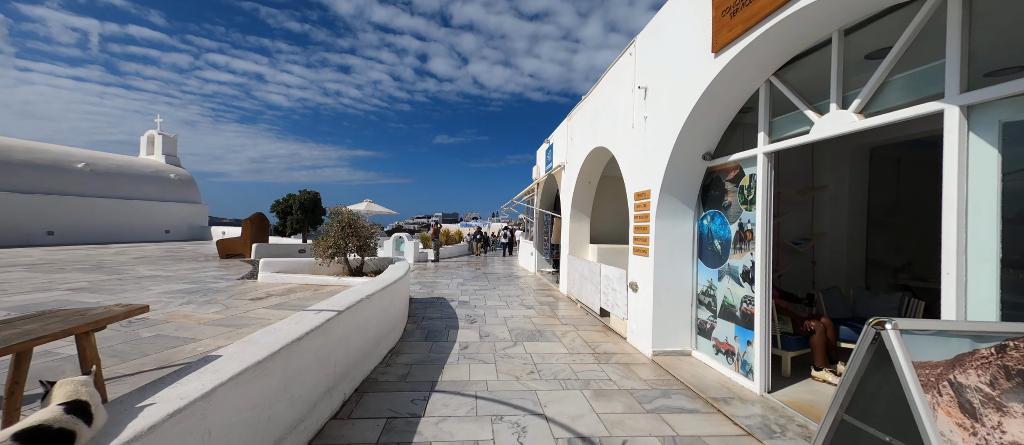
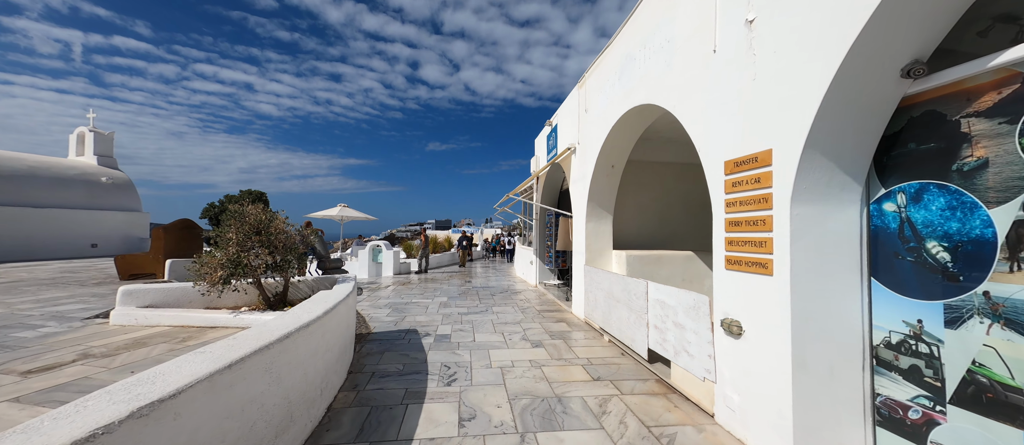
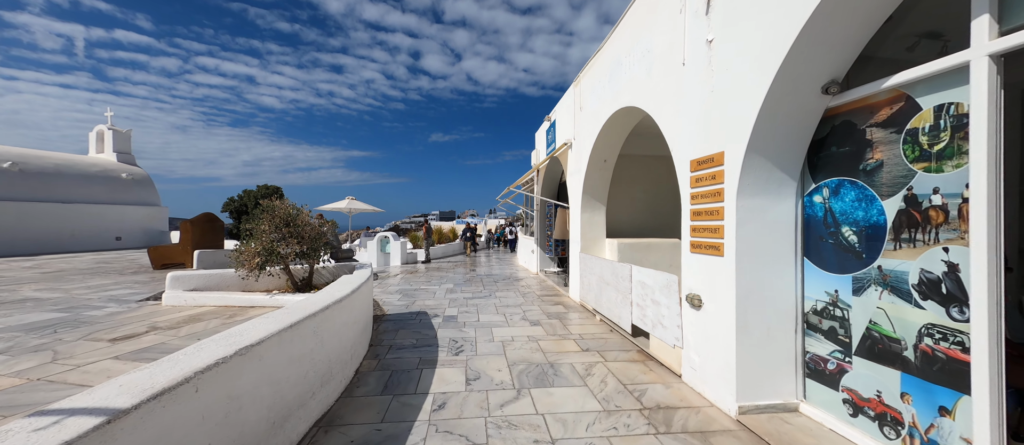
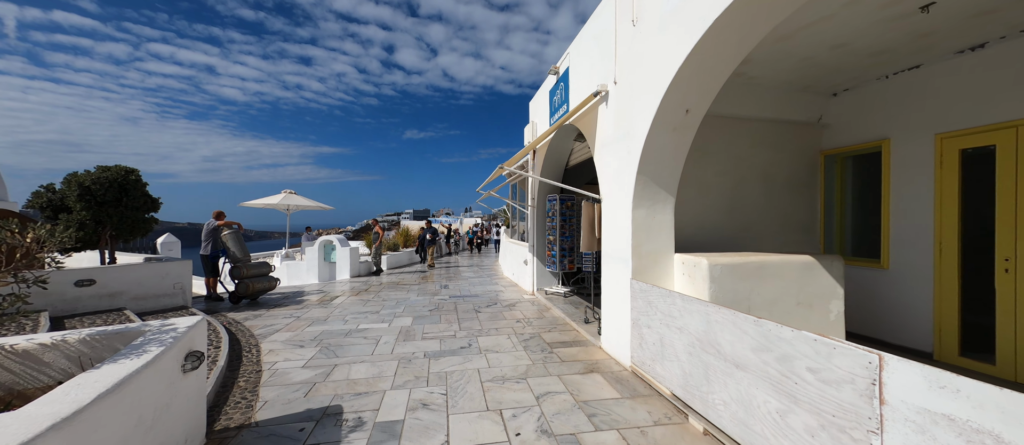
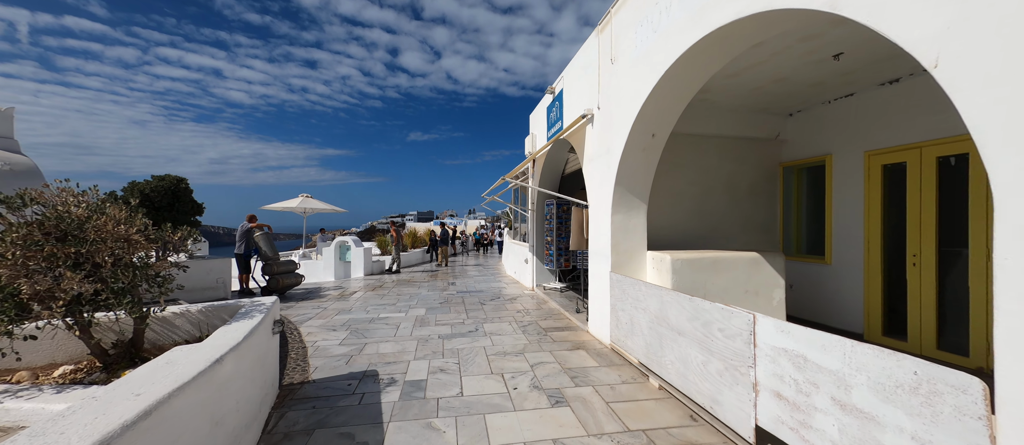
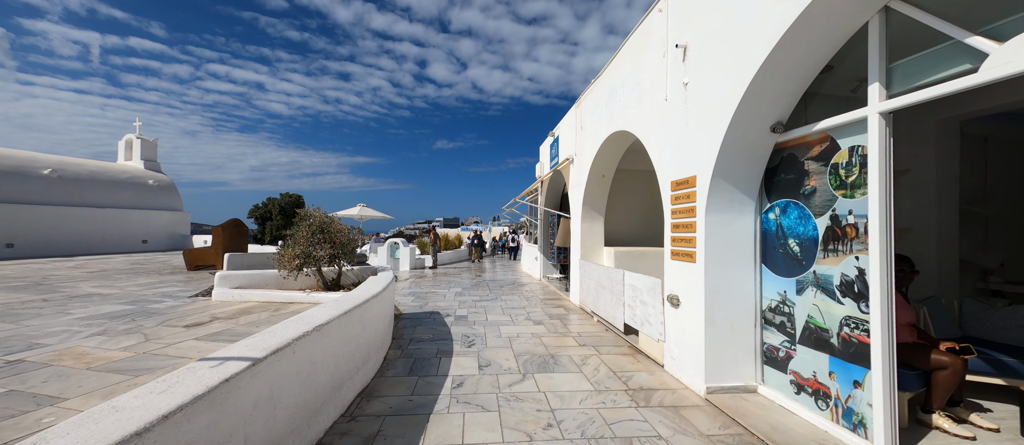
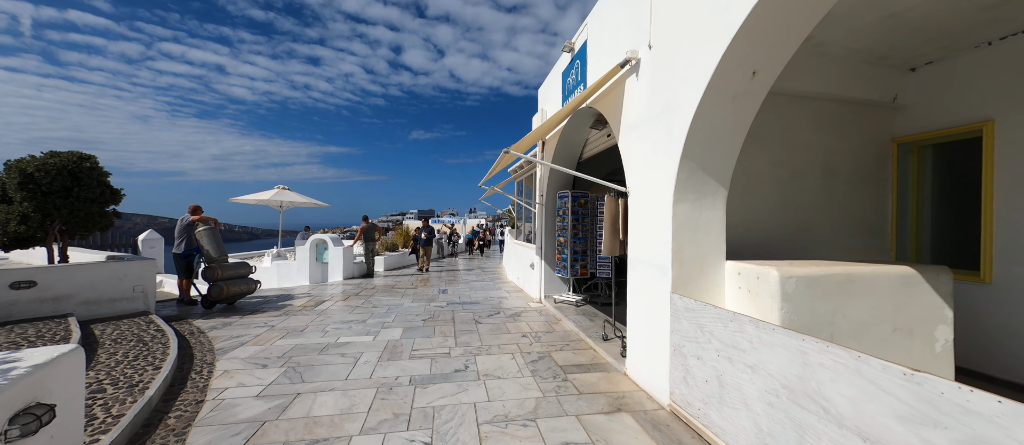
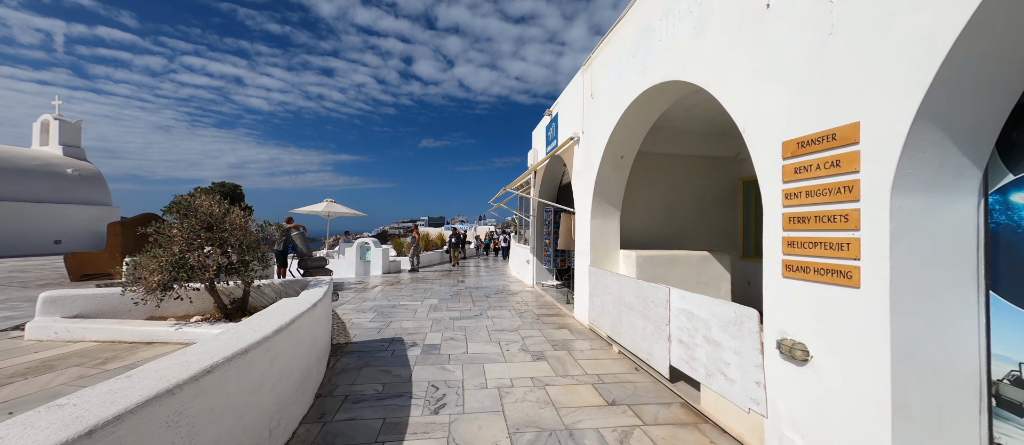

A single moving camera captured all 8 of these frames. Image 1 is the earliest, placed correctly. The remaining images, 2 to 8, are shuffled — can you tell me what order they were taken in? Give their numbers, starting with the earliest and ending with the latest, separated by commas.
6, 3, 2, 8, 5, 4, 7
